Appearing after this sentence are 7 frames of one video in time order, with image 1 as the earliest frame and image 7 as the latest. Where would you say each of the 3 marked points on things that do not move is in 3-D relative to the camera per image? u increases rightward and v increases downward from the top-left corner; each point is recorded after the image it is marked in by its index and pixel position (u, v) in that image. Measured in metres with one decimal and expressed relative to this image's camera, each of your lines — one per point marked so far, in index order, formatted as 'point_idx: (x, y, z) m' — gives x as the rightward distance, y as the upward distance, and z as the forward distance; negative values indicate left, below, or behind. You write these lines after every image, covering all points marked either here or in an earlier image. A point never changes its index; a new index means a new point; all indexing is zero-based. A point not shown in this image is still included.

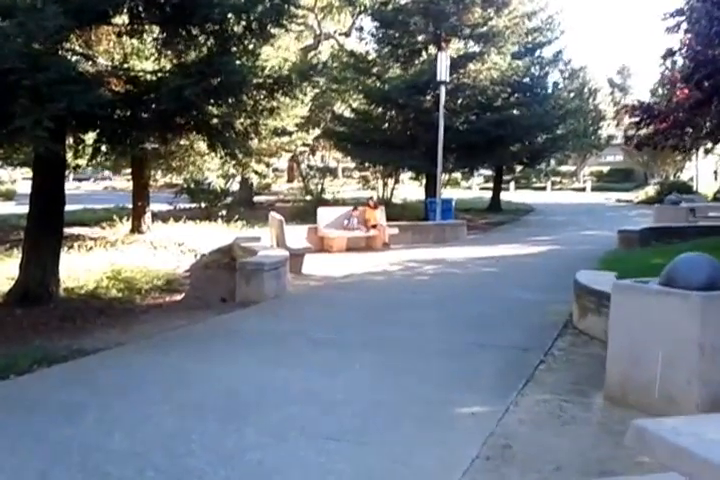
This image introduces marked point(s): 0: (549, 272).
0: (+3.8, -0.6, +12.9) m
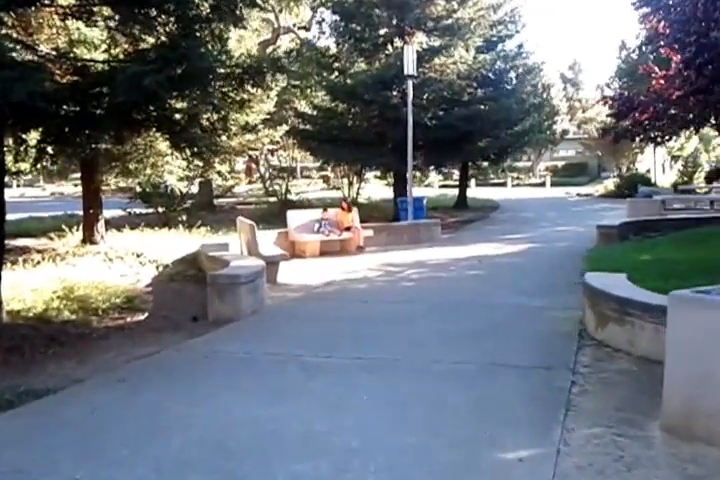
0: (+3.4, -0.6, +12.3) m
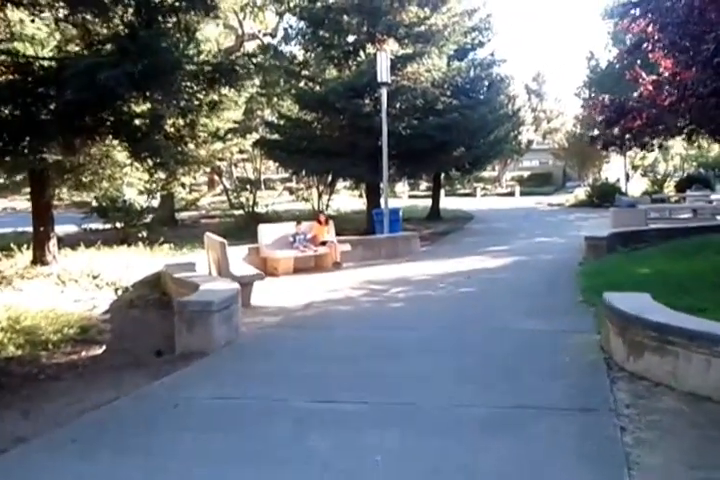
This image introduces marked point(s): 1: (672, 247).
0: (+3.1, -0.9, +11.5) m
1: (+7.0, -0.2, +14.3) m
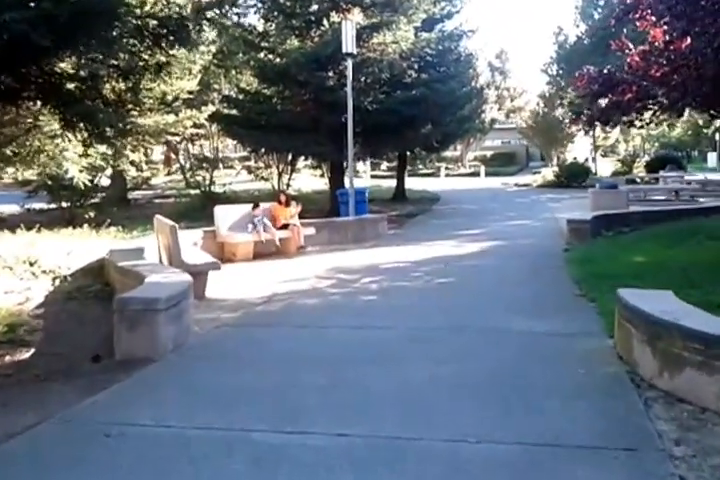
0: (+2.6, -0.6, +10.5) m
1: (+6.3, +0.1, +13.6) m
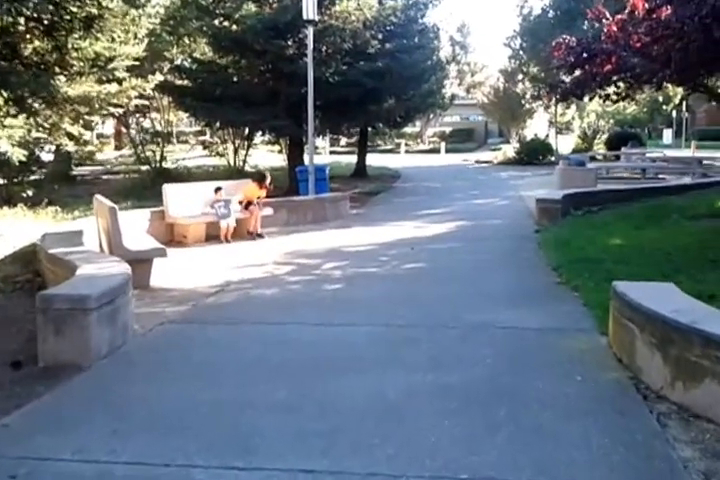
0: (+2.0, -0.3, +9.8) m
1: (+5.5, +0.5, +13.1) m
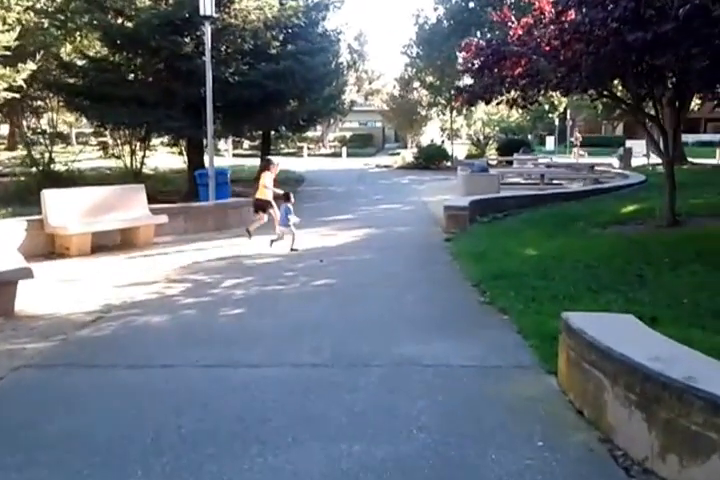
0: (+0.6, -0.5, +9.2) m
1: (+3.6, +0.4, +13.0) m
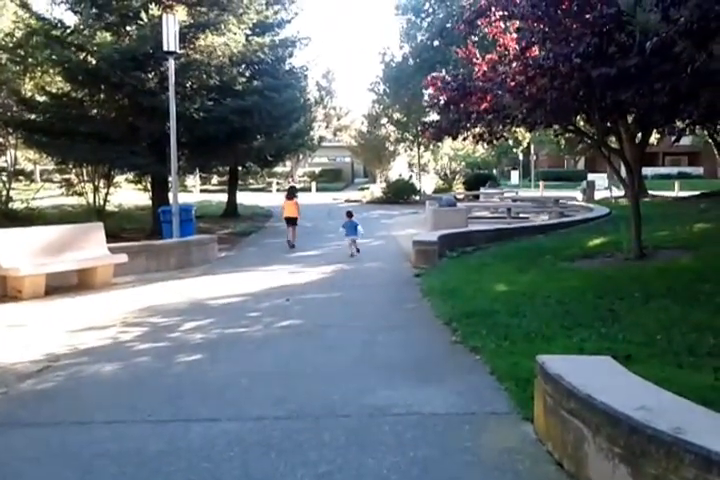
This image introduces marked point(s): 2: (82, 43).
0: (+0.2, -1.0, +8.8) m
1: (+3.0, -0.3, +12.8) m
2: (-7.7, +5.4, +17.1) m
